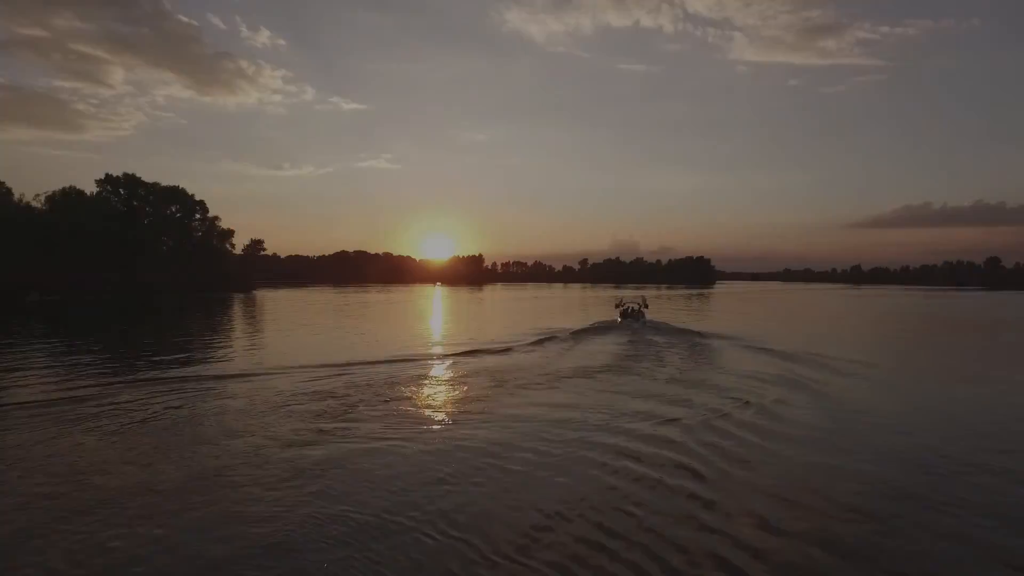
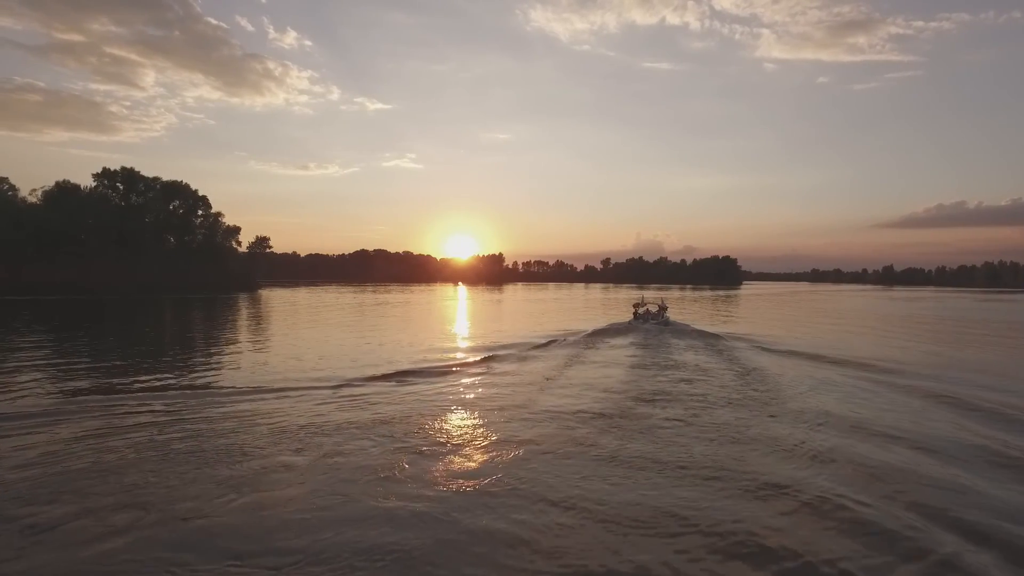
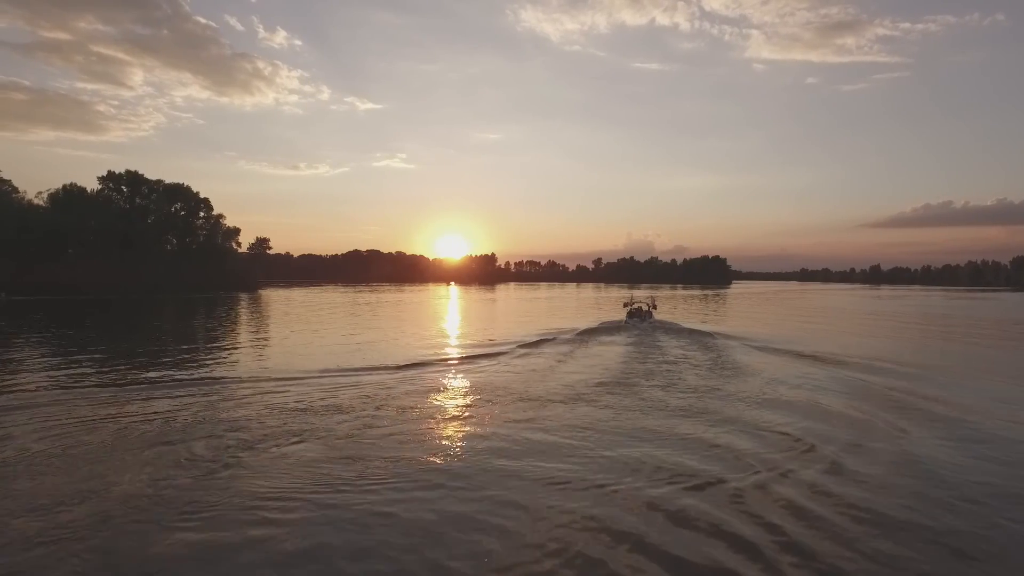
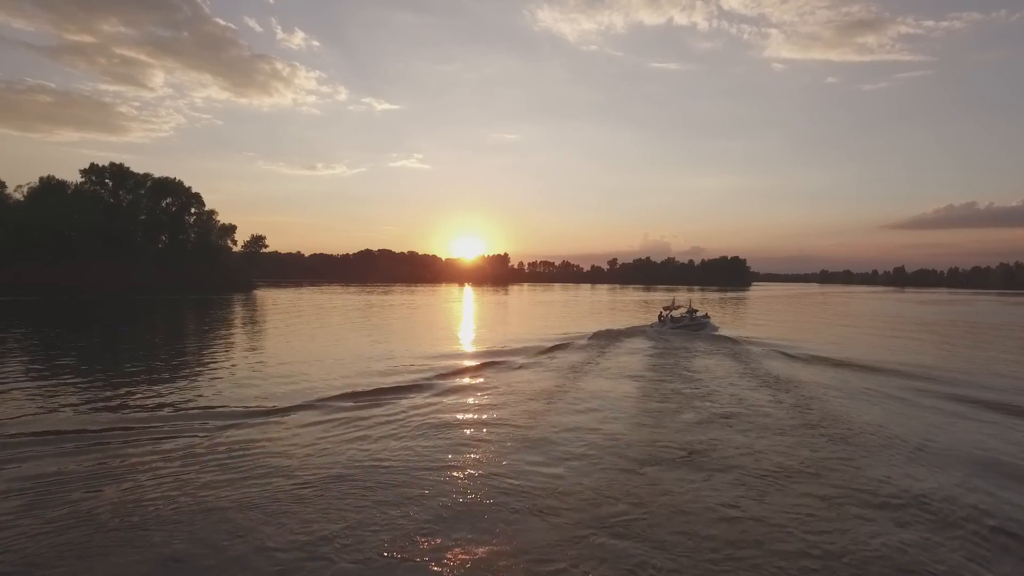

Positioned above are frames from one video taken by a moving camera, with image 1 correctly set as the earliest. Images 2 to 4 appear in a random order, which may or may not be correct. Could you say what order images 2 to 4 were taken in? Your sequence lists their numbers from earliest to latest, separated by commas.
3, 2, 4
